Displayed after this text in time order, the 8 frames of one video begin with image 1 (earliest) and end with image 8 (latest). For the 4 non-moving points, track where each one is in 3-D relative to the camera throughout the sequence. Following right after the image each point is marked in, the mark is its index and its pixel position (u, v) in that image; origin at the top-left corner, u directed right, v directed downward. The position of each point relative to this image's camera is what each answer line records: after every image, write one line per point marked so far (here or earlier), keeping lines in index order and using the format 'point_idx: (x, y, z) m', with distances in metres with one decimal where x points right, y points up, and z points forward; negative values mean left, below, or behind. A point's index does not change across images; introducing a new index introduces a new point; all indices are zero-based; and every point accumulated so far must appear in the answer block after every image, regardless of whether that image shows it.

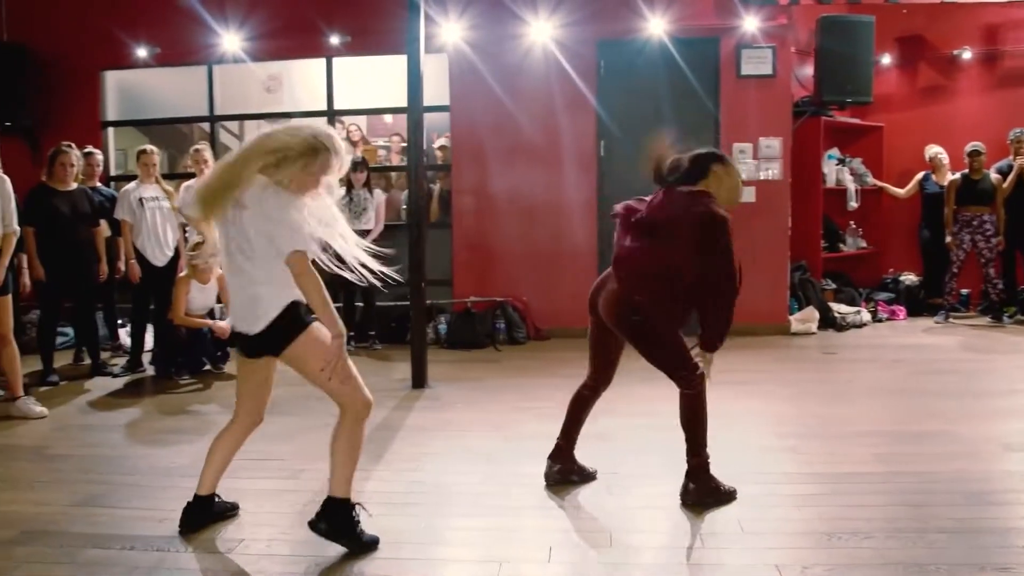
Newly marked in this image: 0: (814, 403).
0: (+1.7, -0.6, +5.0) m
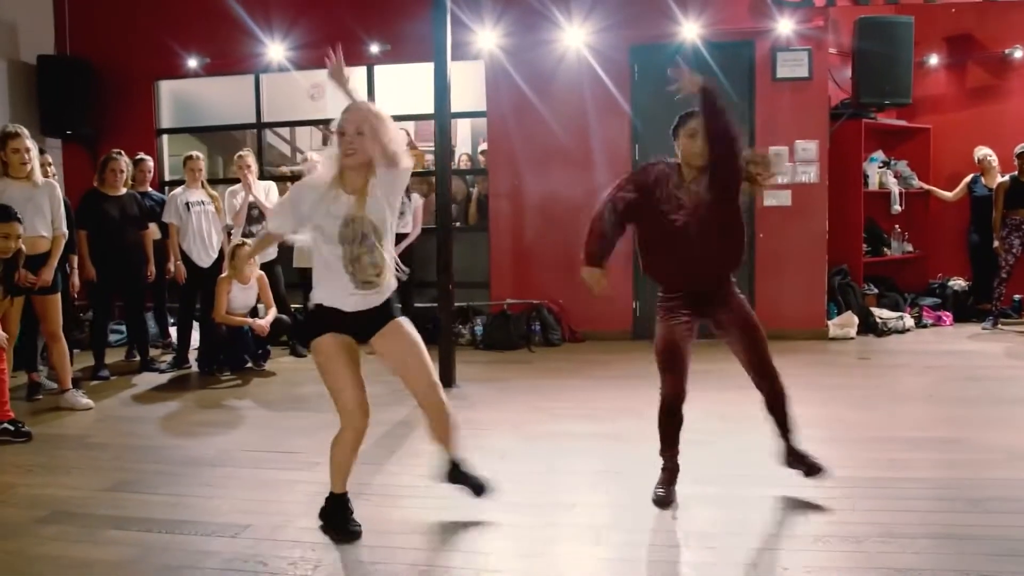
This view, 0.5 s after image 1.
0: (+1.8, -0.6, +4.9) m
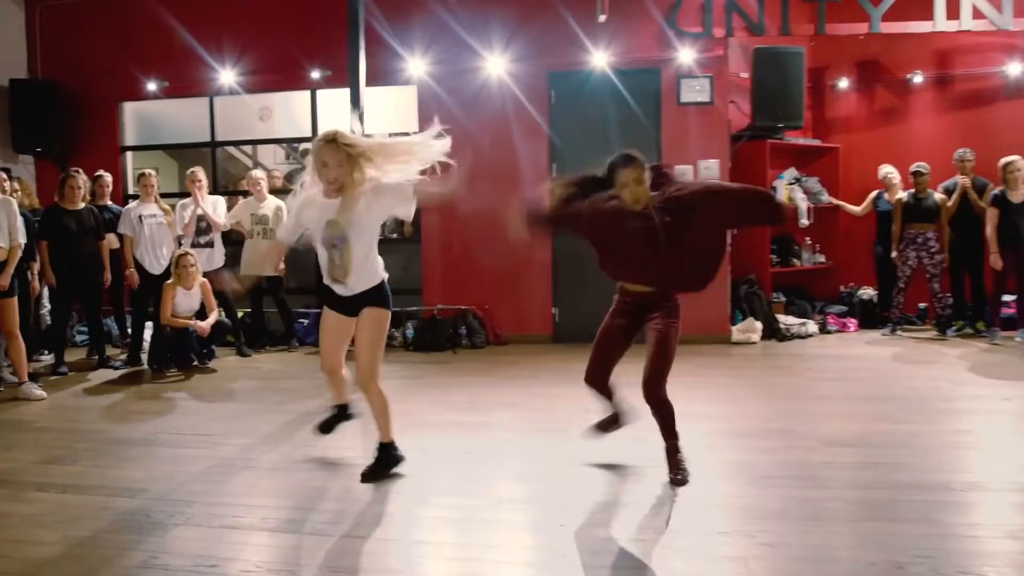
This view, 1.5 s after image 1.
0: (+1.2, -0.7, +5.5) m
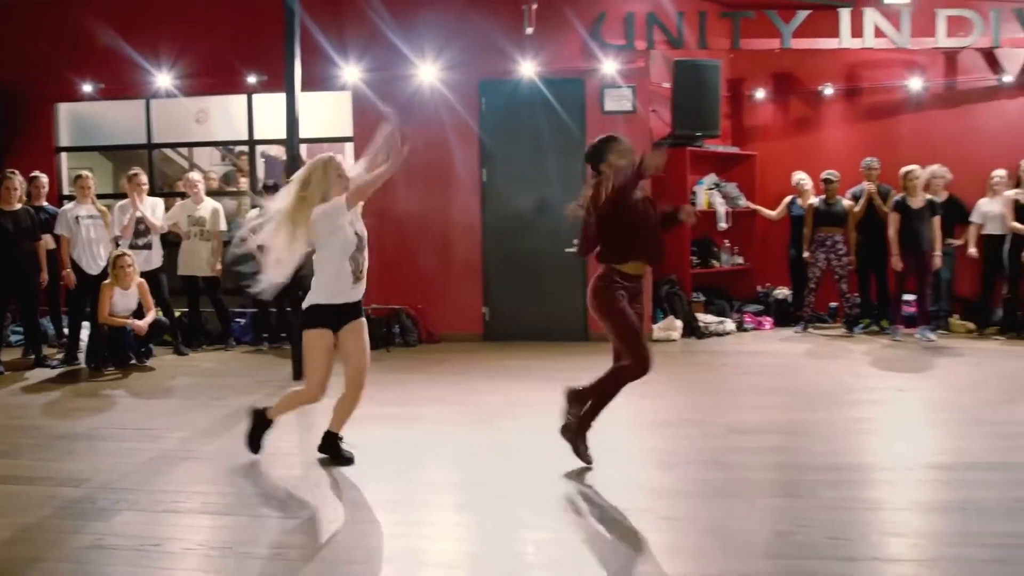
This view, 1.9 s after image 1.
0: (+0.8, -0.7, +5.9) m
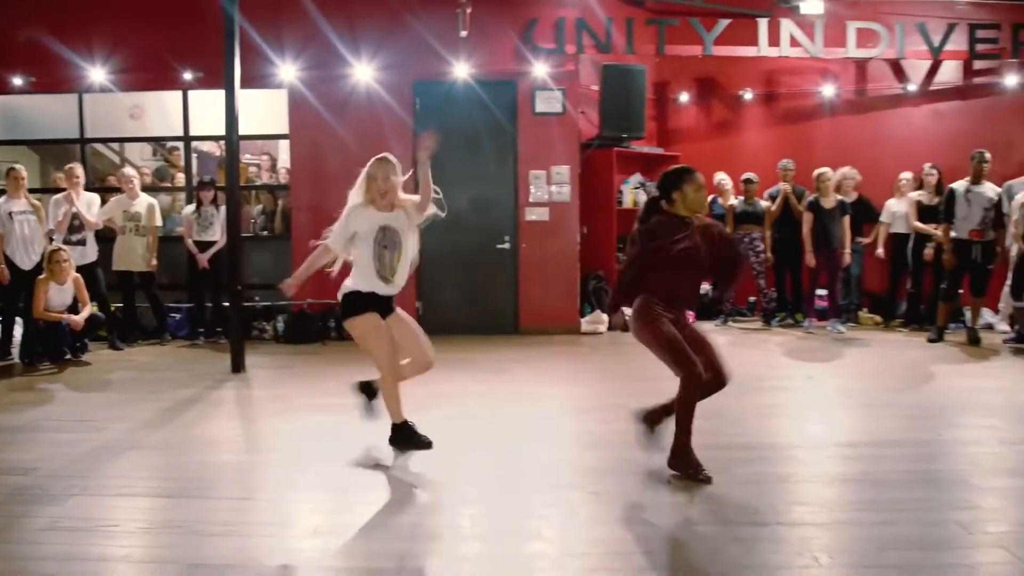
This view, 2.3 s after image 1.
0: (+0.3, -0.6, +6.2) m
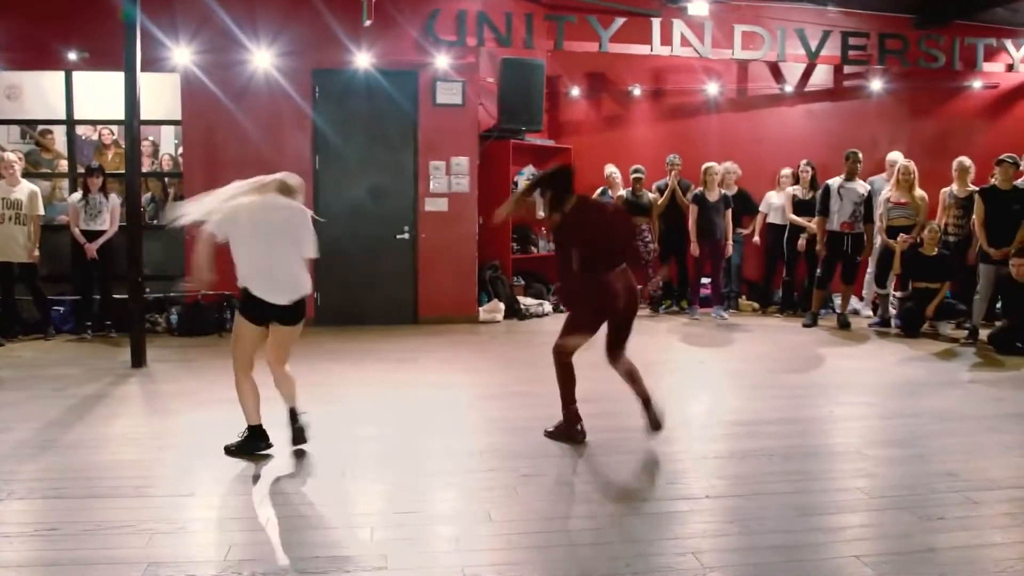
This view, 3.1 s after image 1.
0: (-0.3, -0.6, +6.3) m
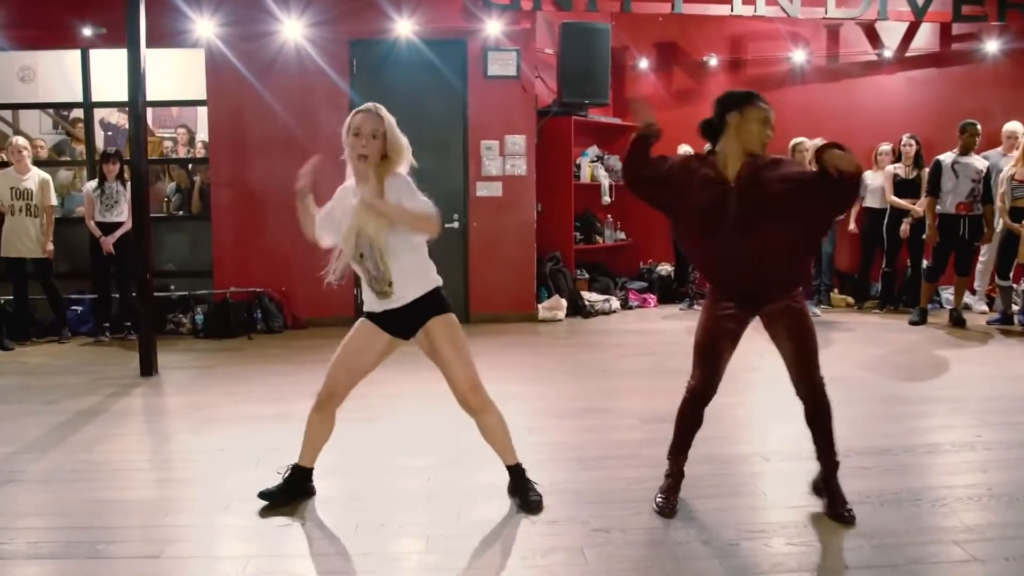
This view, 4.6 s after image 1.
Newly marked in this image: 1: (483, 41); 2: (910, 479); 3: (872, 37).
0: (+0.1, -0.5, +5.4) m
1: (-0.2, +1.8, +6.7) m
2: (+1.5, -0.7, +3.4) m
3: (+3.1, +2.2, +7.9) m
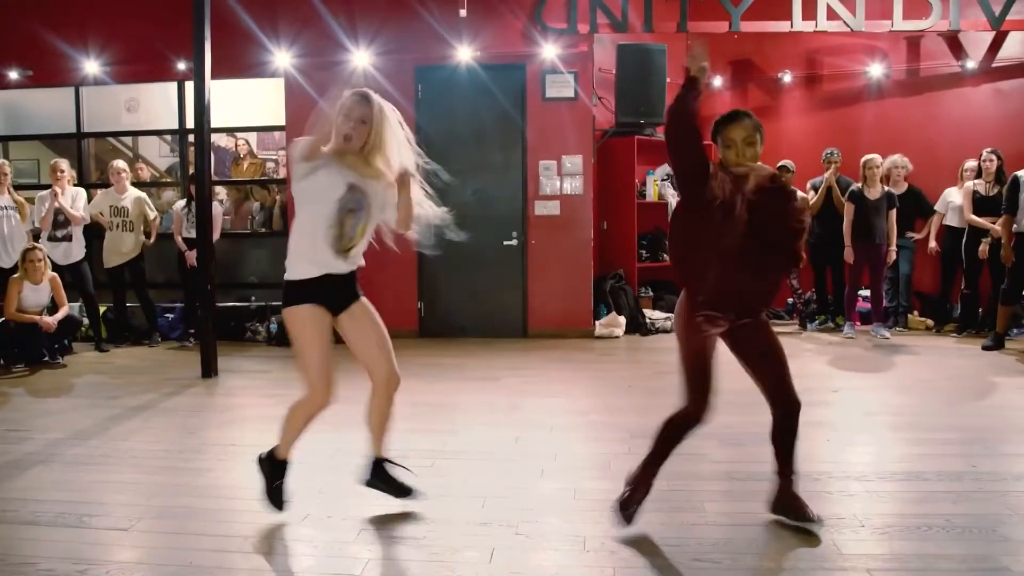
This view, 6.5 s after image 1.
0: (+0.3, -0.6, +5.6) m
1: (+0.2, +1.7, +6.9) m
2: (+1.3, -0.8, +3.4) m
3: (+3.7, +2.0, +7.6) m
